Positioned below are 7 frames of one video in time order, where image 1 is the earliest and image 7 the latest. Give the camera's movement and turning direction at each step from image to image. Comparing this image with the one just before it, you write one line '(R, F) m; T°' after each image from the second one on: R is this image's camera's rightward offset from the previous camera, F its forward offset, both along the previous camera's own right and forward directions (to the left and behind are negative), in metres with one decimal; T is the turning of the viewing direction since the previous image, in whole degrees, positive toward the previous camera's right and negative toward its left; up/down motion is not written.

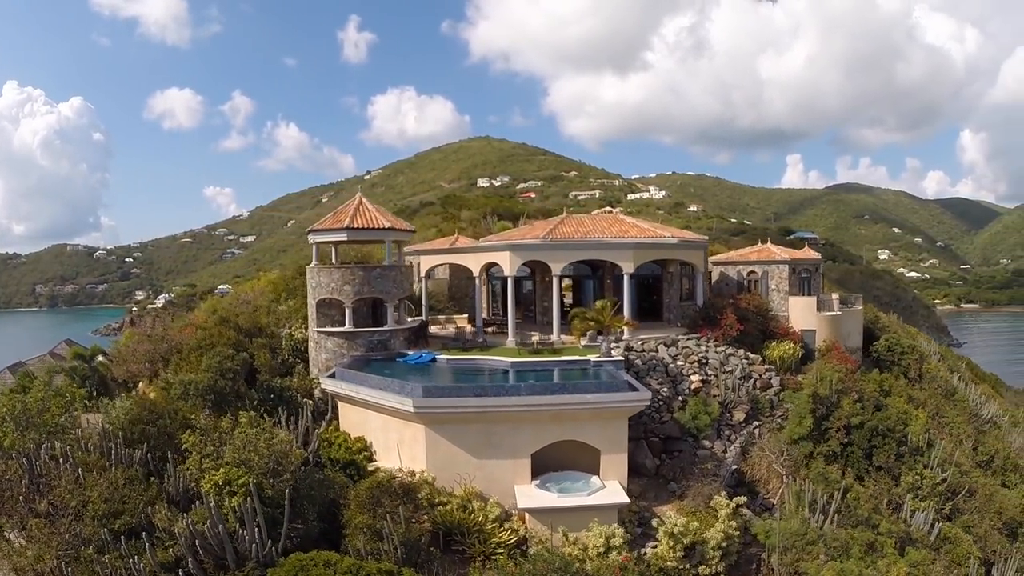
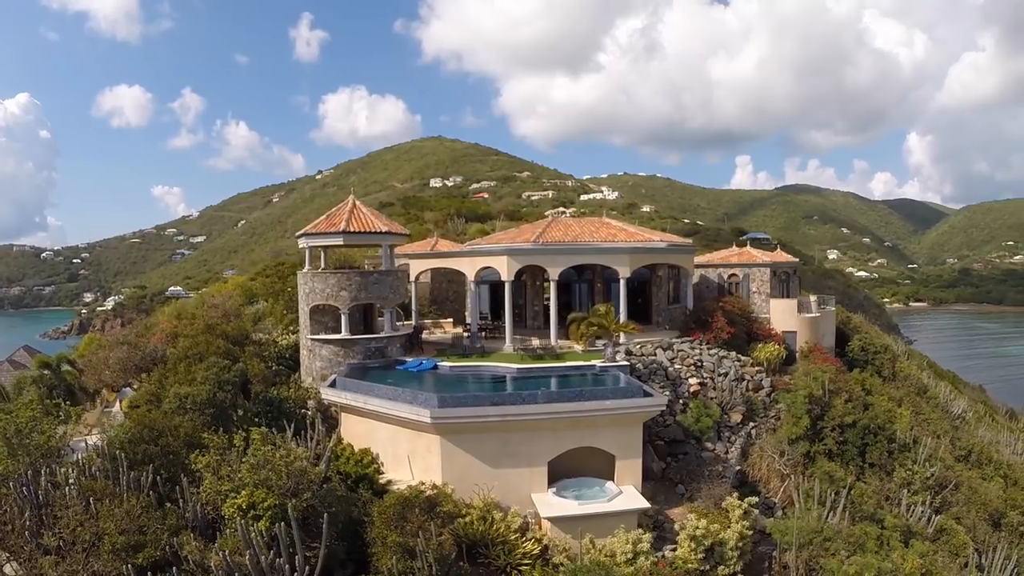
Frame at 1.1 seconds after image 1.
(-1.2, +0.1) m; +3°
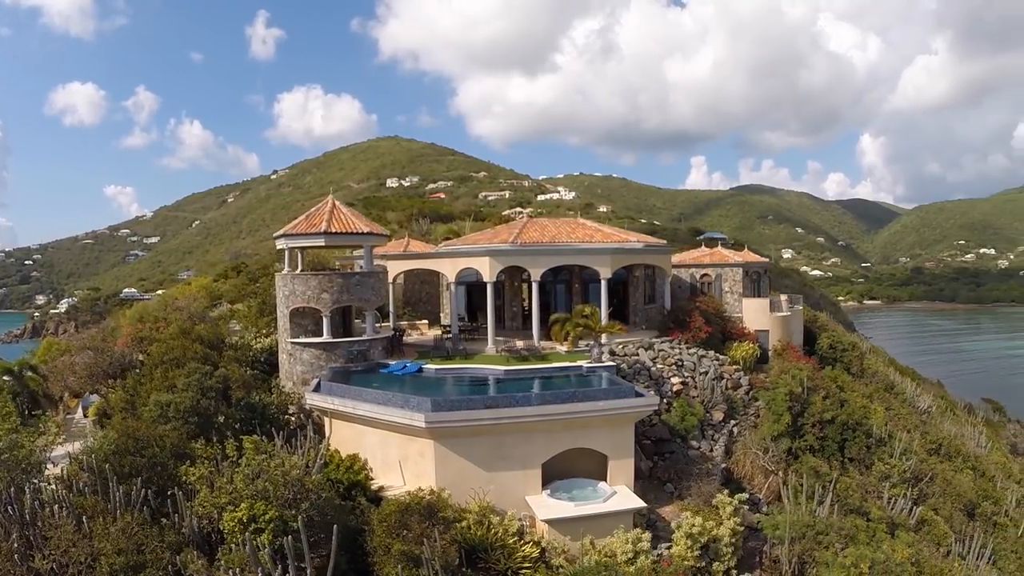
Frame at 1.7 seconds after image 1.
(-0.6, +0.1) m; +3°
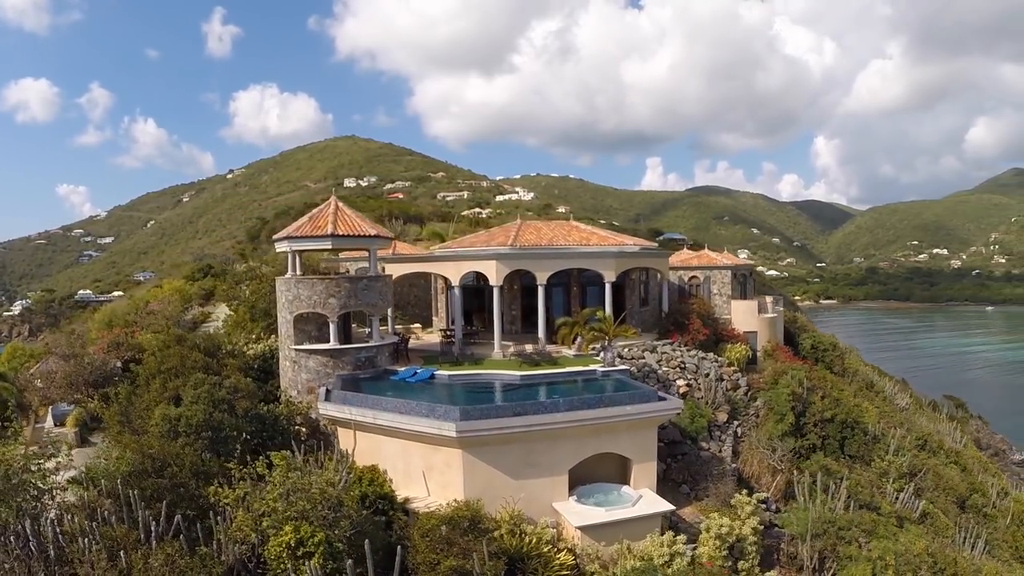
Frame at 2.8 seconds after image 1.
(-1.3, 0.0) m; +3°
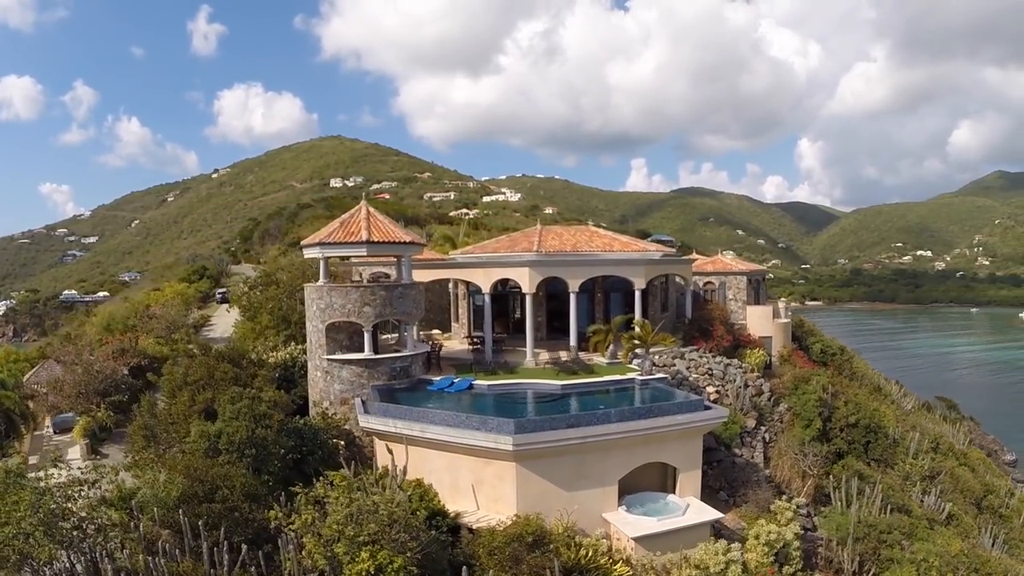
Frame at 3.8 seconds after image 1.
(-1.5, -0.3) m; +1°
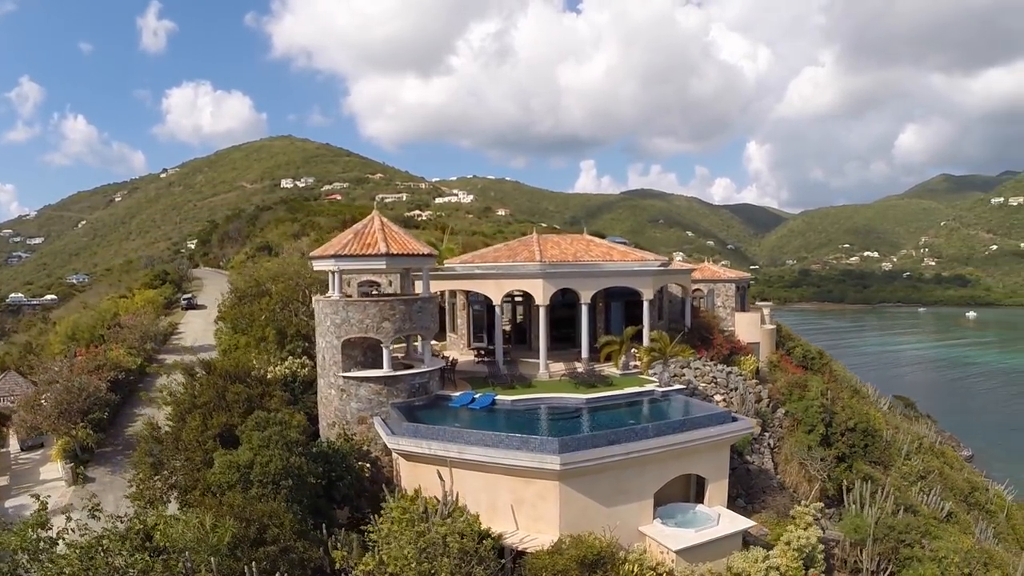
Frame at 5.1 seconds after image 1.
(-1.7, -0.3) m; +3°
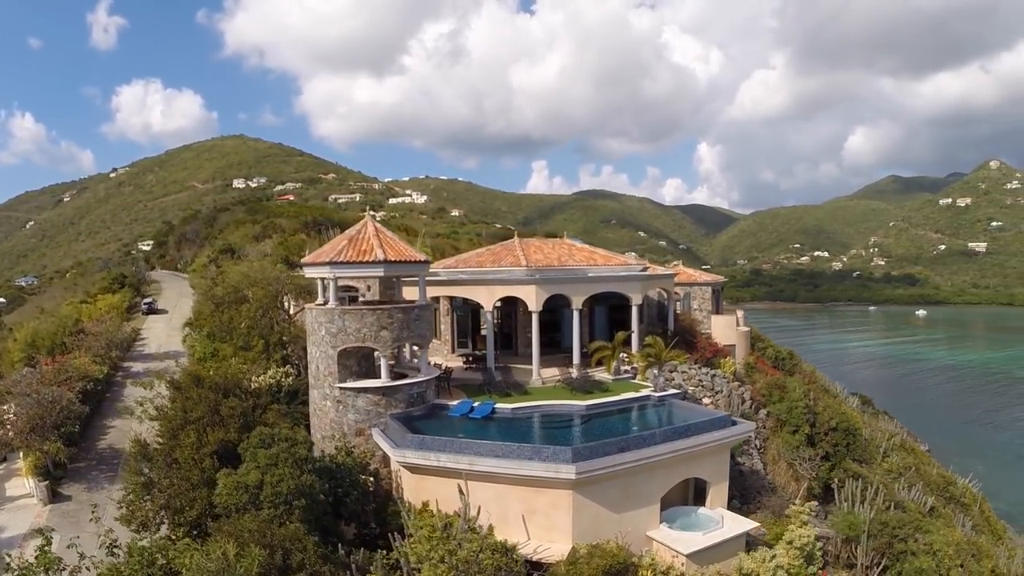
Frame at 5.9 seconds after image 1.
(-1.0, -0.1) m; +3°
